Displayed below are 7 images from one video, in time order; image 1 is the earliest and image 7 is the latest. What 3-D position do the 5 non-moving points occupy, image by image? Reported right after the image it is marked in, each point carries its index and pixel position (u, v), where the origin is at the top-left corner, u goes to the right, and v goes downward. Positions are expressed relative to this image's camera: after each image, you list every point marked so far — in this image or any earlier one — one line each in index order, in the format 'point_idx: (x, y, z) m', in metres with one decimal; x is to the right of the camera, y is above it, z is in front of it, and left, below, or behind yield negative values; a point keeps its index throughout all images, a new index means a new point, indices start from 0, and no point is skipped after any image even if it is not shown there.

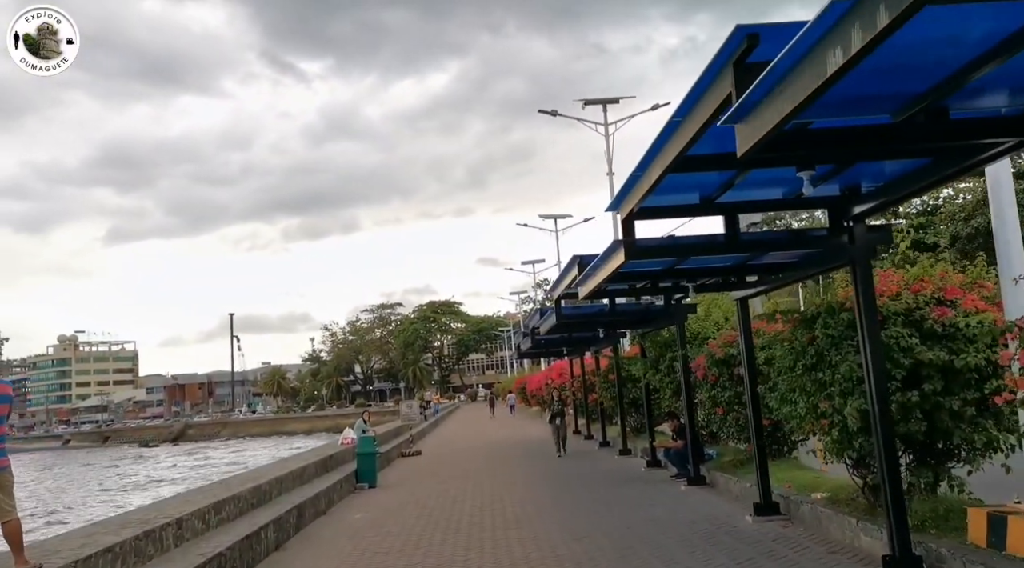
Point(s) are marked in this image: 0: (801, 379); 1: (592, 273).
0: (+2.7, -0.9, +8.5) m
1: (+0.9, +0.1, +9.7) m
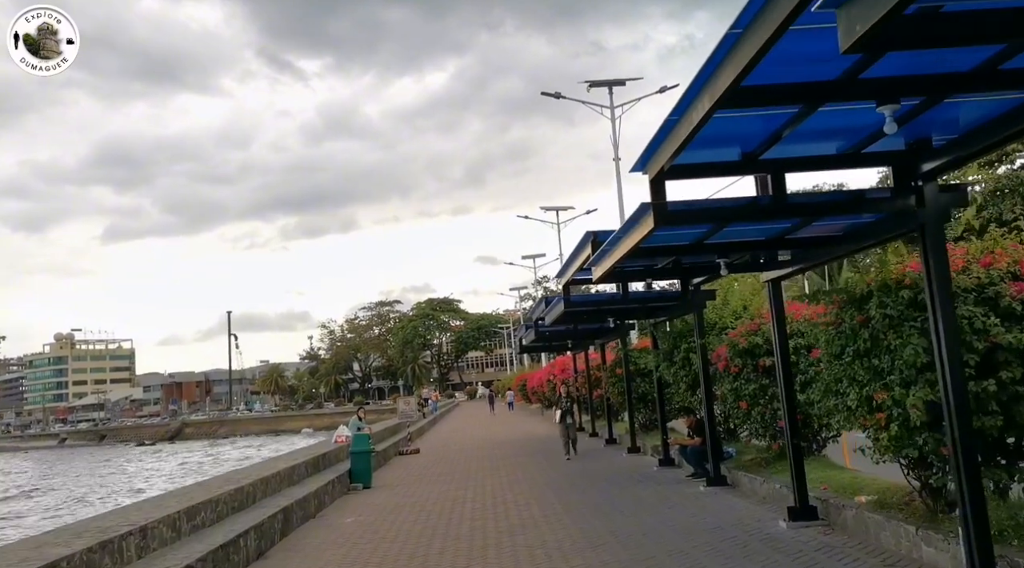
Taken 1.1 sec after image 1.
0: (+2.8, -0.7, +7.5) m
1: (+0.9, +0.3, +8.7) m
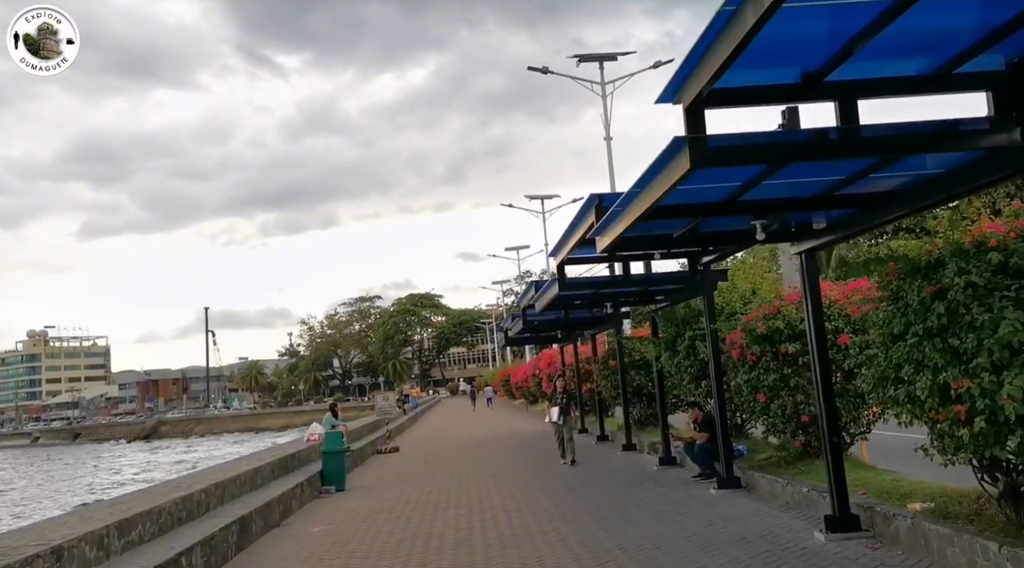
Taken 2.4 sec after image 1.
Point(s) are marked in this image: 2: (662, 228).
0: (+2.8, -0.4, +6.1) m
1: (+0.9, +0.6, +7.3) m
2: (+1.3, +0.5, +7.9) m
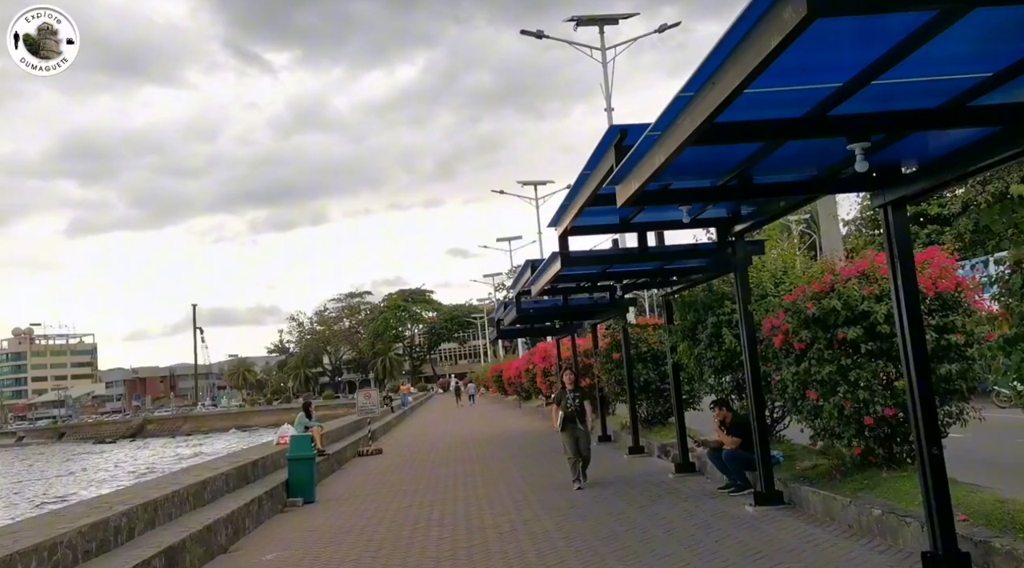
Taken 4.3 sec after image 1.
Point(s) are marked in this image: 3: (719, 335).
0: (+2.7, -0.2, +4.2) m
1: (+0.8, +0.8, +5.3) m
2: (+1.3, +0.8, +5.9) m
3: (+2.6, -0.6, +11.2) m
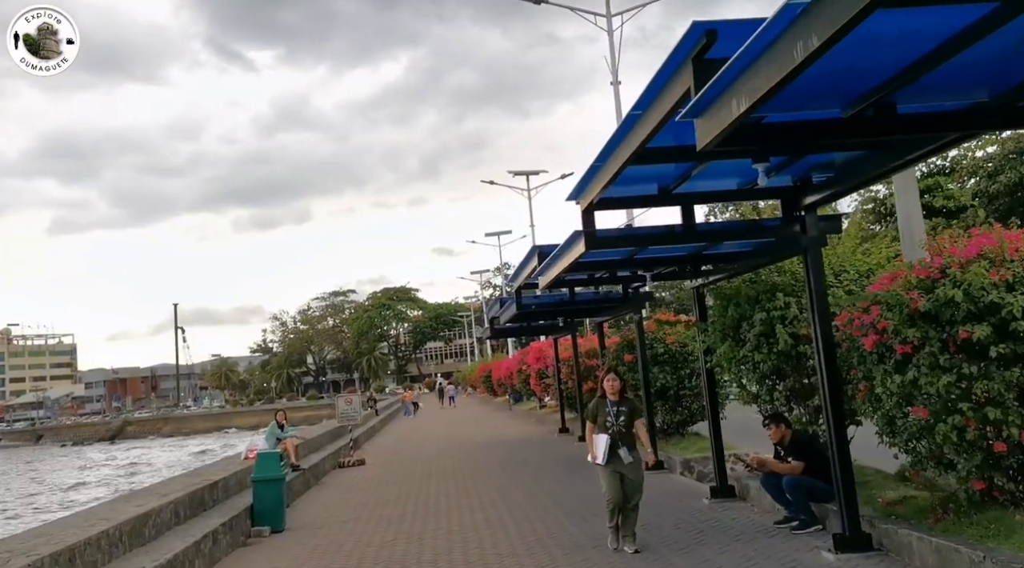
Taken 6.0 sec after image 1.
0: (+2.9, -0.1, +2.2) m
1: (+1.0, +0.9, +3.3) m
2: (+1.4, +0.9, +3.9) m
3: (+2.7, -0.5, +9.2) m
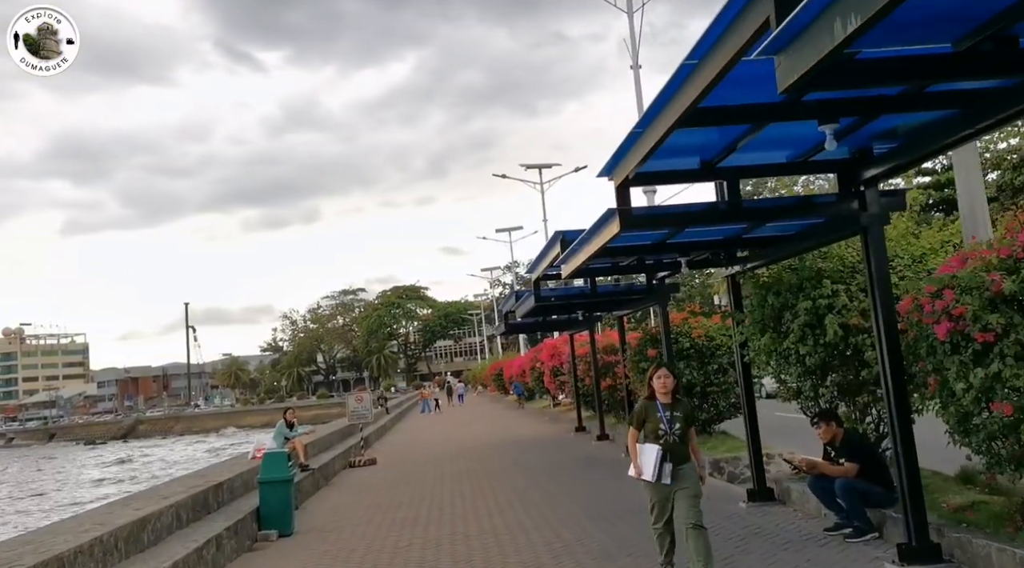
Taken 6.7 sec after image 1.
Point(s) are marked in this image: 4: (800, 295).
0: (+3.1, 0.0, +1.5) m
1: (+1.2, +1.1, +2.6) m
2: (+1.6, +1.0, +3.2) m
3: (+2.9, -0.4, +8.5) m
4: (+2.8, -0.1, +8.7) m
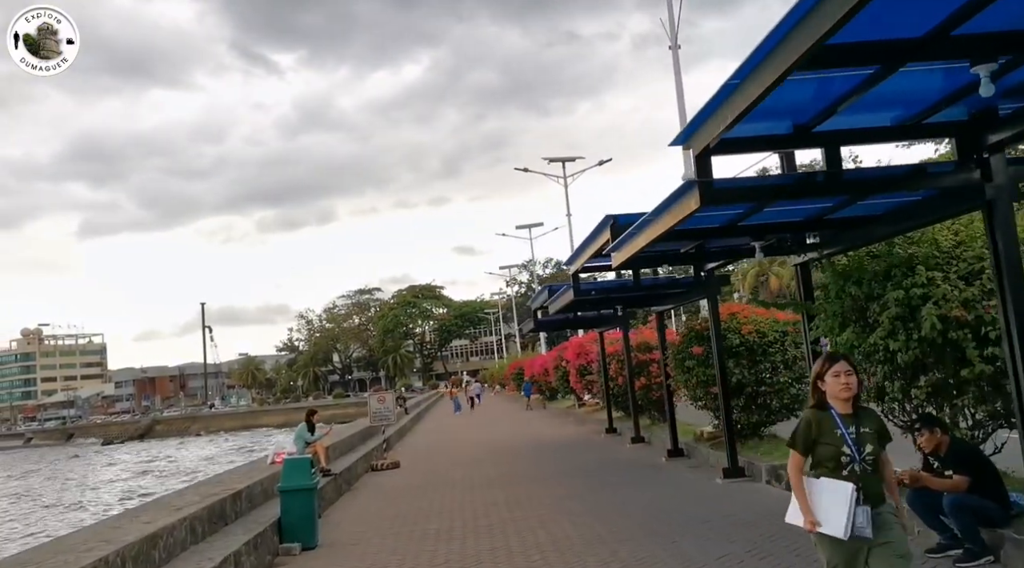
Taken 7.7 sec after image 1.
0: (+3.4, +0.1, +0.5) m
1: (+1.5, +1.2, +1.6) m
2: (+2.0, +1.1, +2.3) m
3: (+3.3, -0.3, +7.5) m
4: (+3.2, 0.0, +7.7) m
